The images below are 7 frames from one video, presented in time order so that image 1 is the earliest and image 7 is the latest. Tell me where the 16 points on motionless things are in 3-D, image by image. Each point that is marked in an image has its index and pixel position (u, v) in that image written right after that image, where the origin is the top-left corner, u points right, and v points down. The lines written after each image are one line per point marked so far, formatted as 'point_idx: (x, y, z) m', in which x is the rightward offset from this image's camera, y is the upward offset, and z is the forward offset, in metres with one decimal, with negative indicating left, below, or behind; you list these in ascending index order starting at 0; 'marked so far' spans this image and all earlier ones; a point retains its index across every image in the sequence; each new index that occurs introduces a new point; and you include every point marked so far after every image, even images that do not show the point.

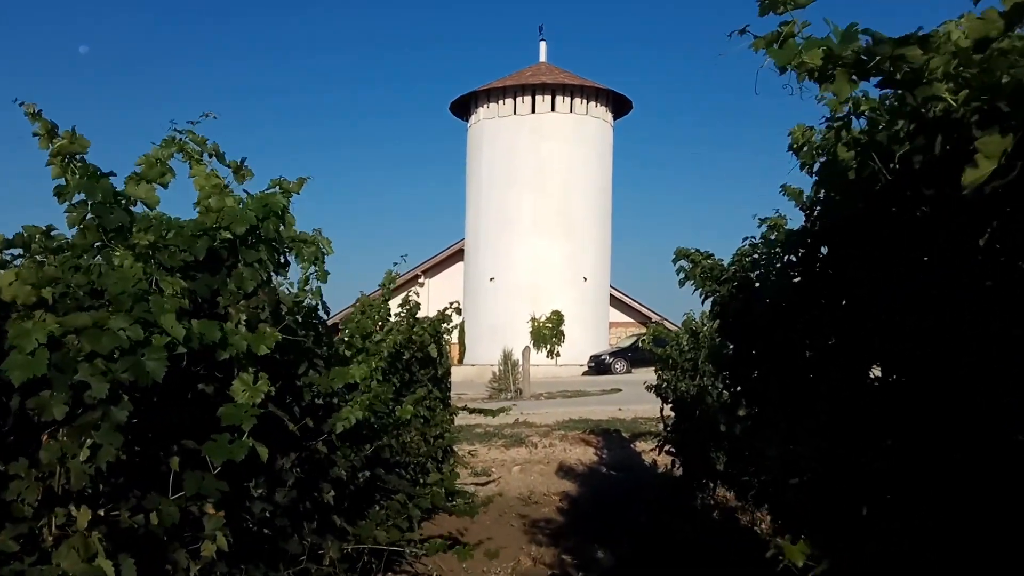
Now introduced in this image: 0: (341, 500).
0: (-0.8, -1.0, +4.0) m
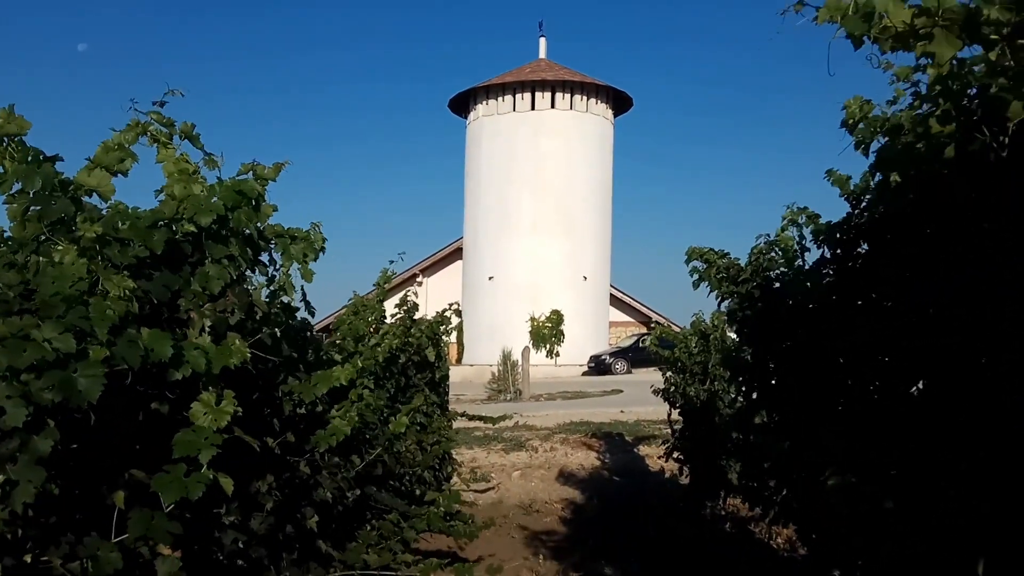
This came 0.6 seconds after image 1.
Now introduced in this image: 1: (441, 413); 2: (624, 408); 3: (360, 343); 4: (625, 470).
0: (-0.8, -1.0, +3.6) m
1: (-0.6, -1.1, +7.6) m
2: (+2.2, -2.4, +17.3) m
3: (-1.0, -0.3, +5.5) m
4: (+1.4, -2.3, +11.3) m
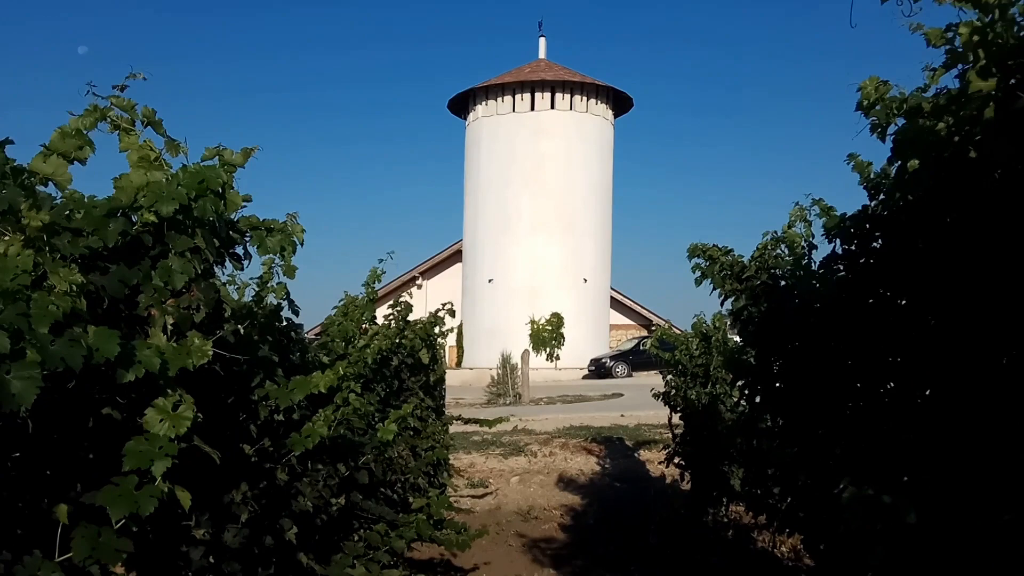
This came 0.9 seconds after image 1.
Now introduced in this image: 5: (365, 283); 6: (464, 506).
0: (-0.8, -1.0, +3.4) m
1: (-0.6, -1.1, +7.4) m
2: (+2.2, -2.4, +17.1) m
3: (-1.0, -0.3, +5.4) m
4: (+1.4, -2.4, +11.1) m
5: (-1.0, 0.0, +5.9) m
6: (-0.5, -2.4, +9.8) m
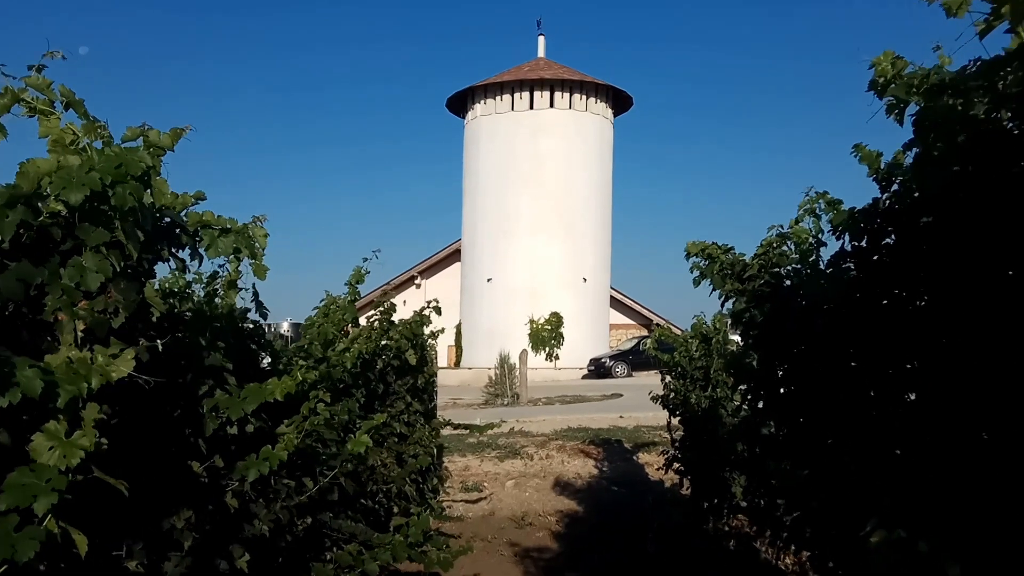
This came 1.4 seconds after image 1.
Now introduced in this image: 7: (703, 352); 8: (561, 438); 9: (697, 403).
0: (-0.9, -1.0, +3.1) m
1: (-0.7, -1.1, +7.1) m
2: (+2.1, -2.4, +16.8) m
3: (-1.1, -0.3, +5.1) m
4: (+1.4, -2.3, +10.8) m
5: (-1.1, 0.0, +5.6) m
6: (-0.6, -2.4, +9.5) m
7: (+1.6, -0.5, +7.5) m
8: (+0.7, -2.2, +13.2) m
9: (+1.5, -1.0, +7.3) m
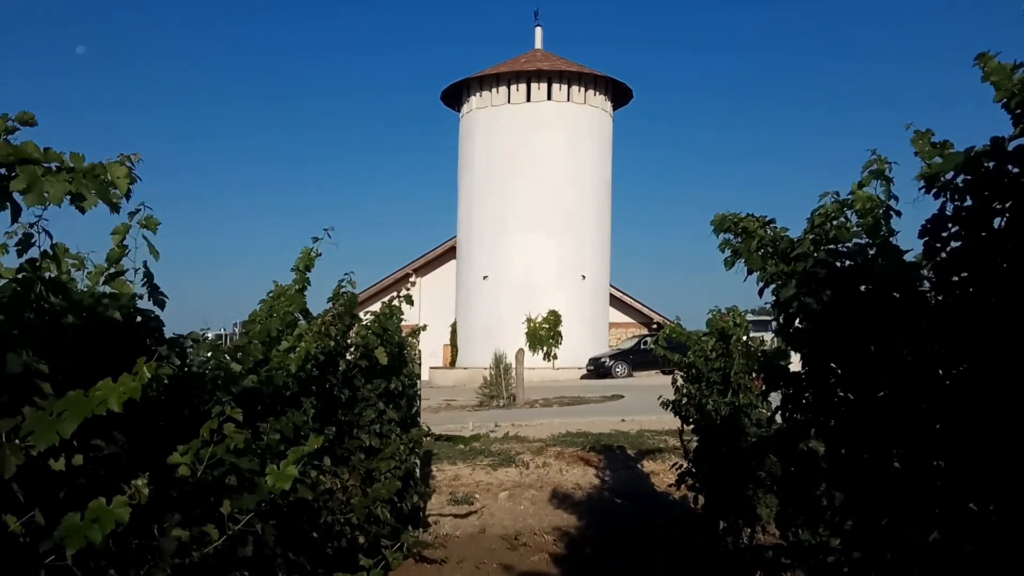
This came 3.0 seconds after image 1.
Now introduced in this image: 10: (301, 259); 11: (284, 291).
0: (-0.9, -0.9, +2.2) m
1: (-0.8, -1.0, +6.2) m
2: (+2.0, -2.3, +15.9) m
3: (-1.1, -0.3, +4.1) m
4: (+1.3, -2.3, +9.8) m
5: (-1.1, +0.1, +4.6) m
6: (-0.7, -2.3, +8.6) m
7: (+1.6, -0.5, +6.6) m
8: (+0.6, -2.2, +12.3) m
9: (+1.5, -0.9, +6.4) m
10: (-1.1, +0.2, +4.5) m
11: (-1.2, 0.0, +4.5) m
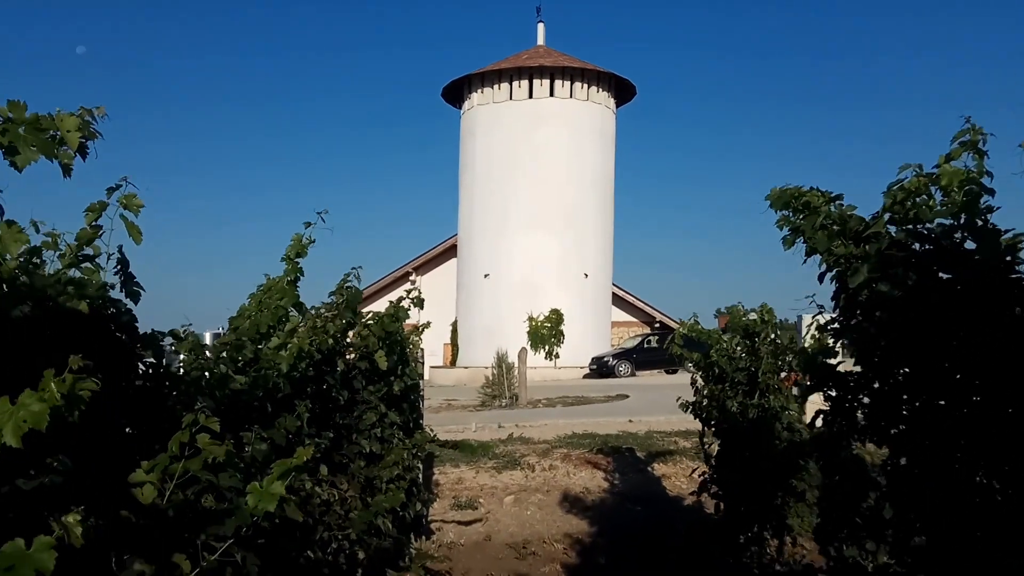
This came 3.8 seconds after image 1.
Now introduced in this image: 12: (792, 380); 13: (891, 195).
0: (-0.8, -0.8, +1.7) m
1: (-0.7, -1.0, +5.8) m
2: (+2.1, -2.3, +15.5) m
3: (-1.0, -0.2, +3.7) m
4: (+1.4, -2.2, +9.4) m
5: (-1.1, +0.1, +4.2) m
6: (-0.6, -2.3, +8.2) m
7: (+1.6, -0.4, +6.1) m
8: (+0.7, -2.1, +11.9) m
9: (+1.5, -0.8, +6.0) m
10: (-1.0, +0.2, +4.1) m
11: (-1.1, 0.0, +4.1) m
12: (+1.9, -0.6, +6.0) m
13: (+1.4, +0.3, +3.5) m
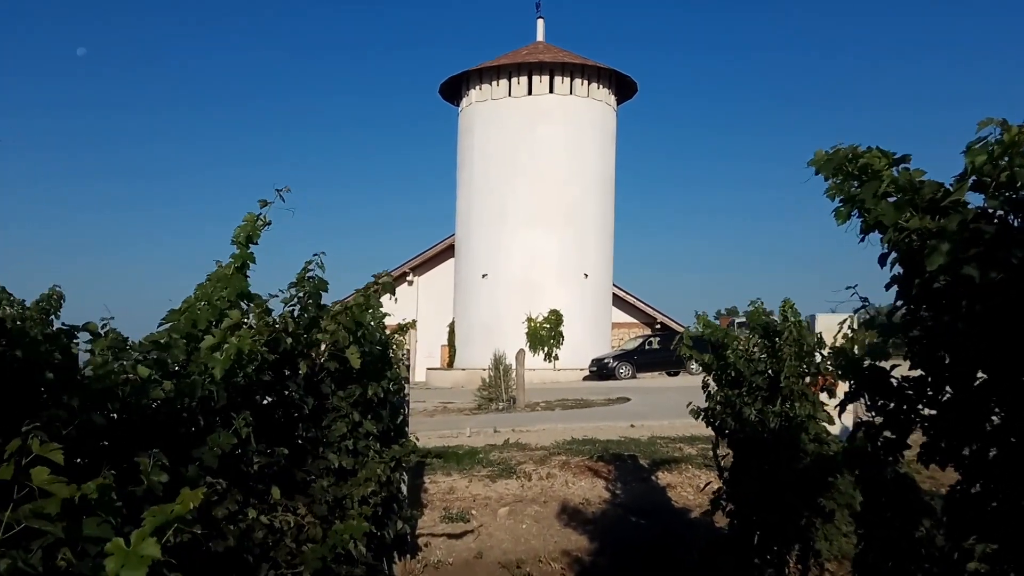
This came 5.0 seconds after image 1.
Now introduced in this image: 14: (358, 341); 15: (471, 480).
0: (-0.9, -0.8, +1.1) m
1: (-0.8, -0.9, +5.1) m
2: (+2.1, -2.2, +14.8) m
3: (-1.1, -0.2, +3.0) m
4: (+1.3, -2.2, +8.8) m
5: (-1.1, +0.2, +3.6) m
6: (-0.6, -2.3, +7.5) m
7: (+1.6, -0.4, +5.5) m
8: (+0.6, -2.1, +11.2) m
9: (+1.5, -0.8, +5.3) m
10: (-1.0, +0.2, +3.5) m
11: (-1.1, +0.1, +3.5) m
12: (+1.9, -0.6, +5.3) m
13: (+1.3, +0.4, +2.8) m
14: (-0.8, -0.3, +4.4) m
15: (-0.5, -2.1, +9.6) m
